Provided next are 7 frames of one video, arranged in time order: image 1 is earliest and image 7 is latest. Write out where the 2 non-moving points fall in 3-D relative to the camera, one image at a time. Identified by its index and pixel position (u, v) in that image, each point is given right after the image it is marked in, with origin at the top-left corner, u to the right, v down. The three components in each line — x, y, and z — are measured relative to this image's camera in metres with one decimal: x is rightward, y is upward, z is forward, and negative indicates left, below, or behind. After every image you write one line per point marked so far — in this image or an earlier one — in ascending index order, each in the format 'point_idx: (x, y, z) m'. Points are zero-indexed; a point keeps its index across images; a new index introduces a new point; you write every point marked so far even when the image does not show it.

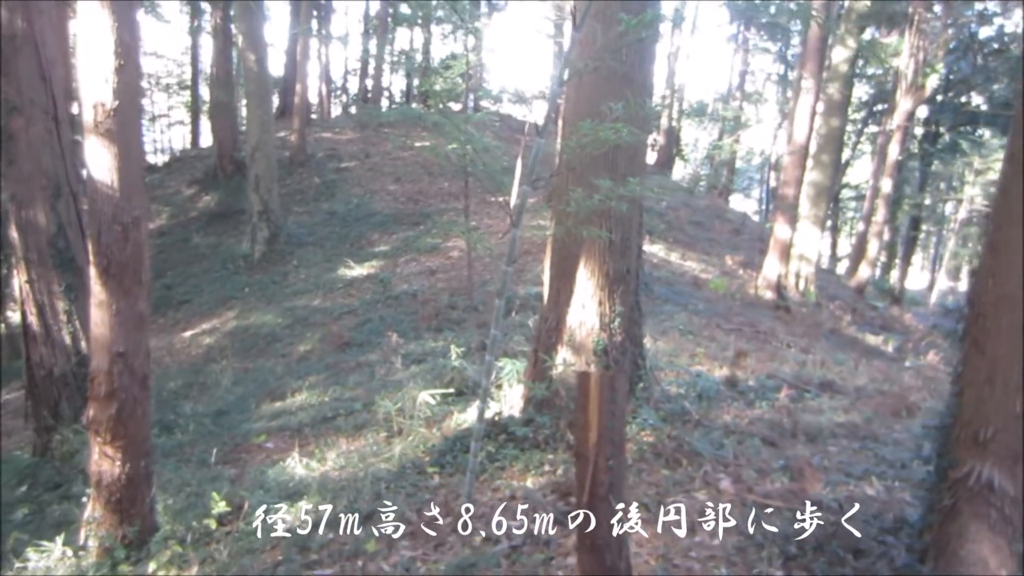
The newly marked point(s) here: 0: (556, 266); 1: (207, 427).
0: (+0.3, +0.2, +6.7) m
1: (-3.3, -1.5, +9.4) m
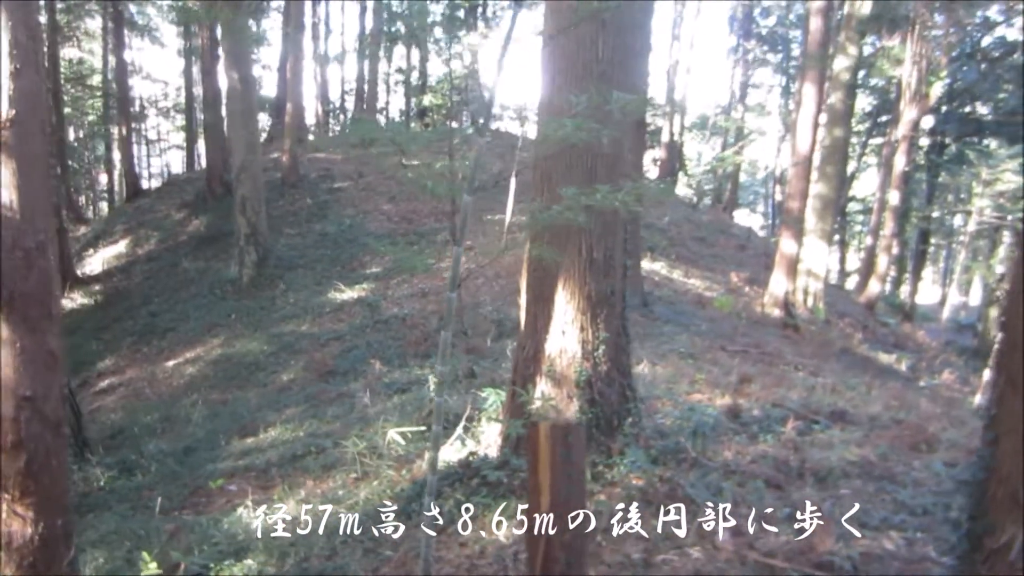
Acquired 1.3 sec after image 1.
0: (+0.1, 0.0, +6.1) m
1: (-3.5, -1.8, +8.7) m
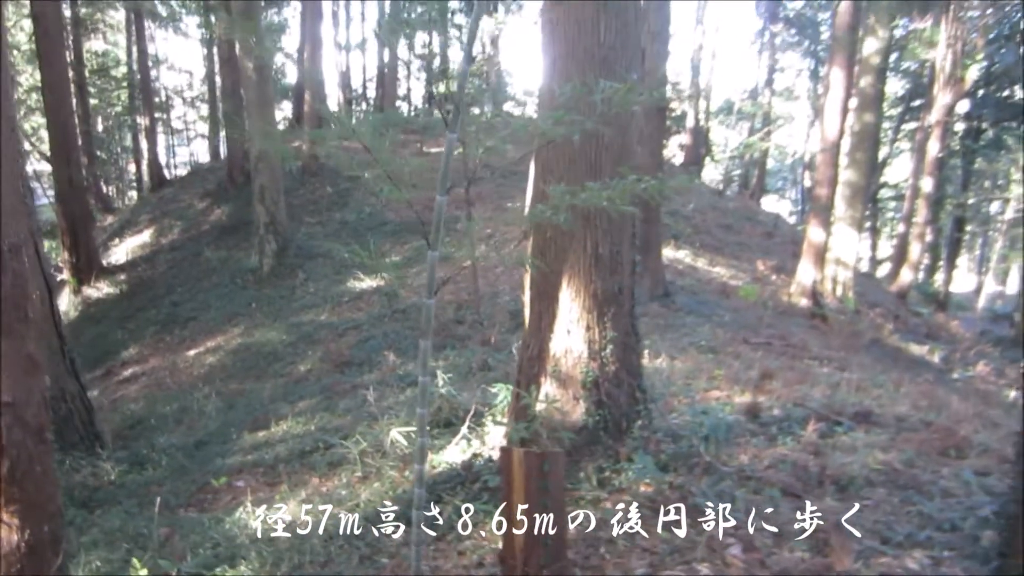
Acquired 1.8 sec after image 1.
0: (+0.2, 0.0, +5.9) m
1: (-3.4, -1.7, +8.6) m
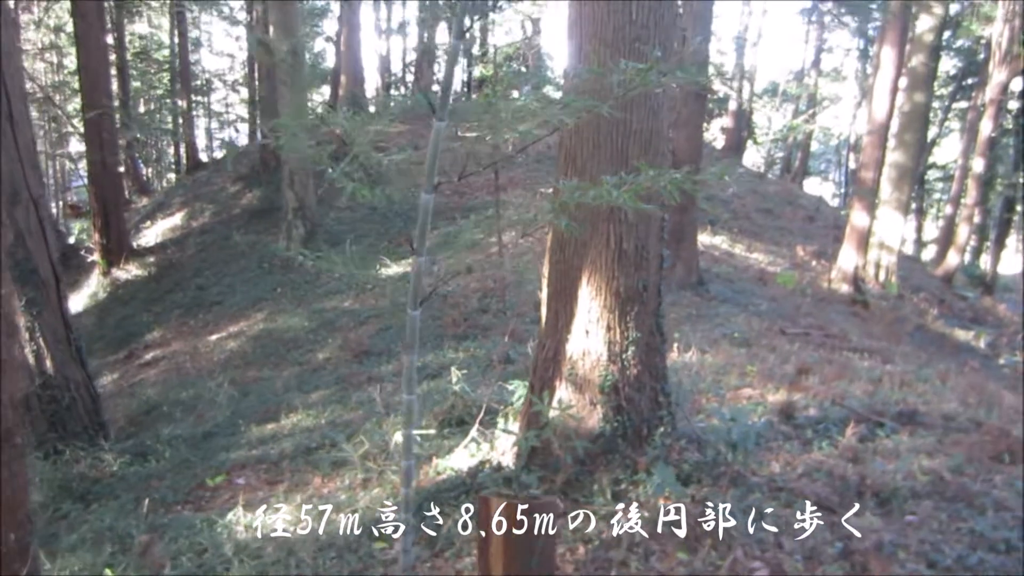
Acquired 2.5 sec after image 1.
0: (+0.2, 0.0, +5.4) m
1: (-3.2, -1.6, +8.3) m
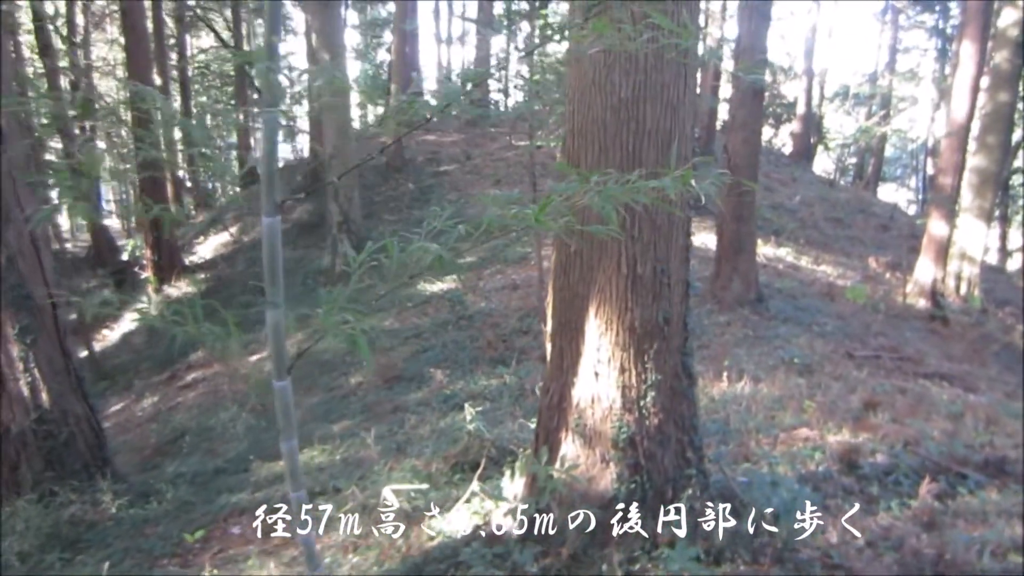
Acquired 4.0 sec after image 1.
0: (+0.2, -0.1, +4.6) m
1: (-2.9, -1.9, +7.8) m
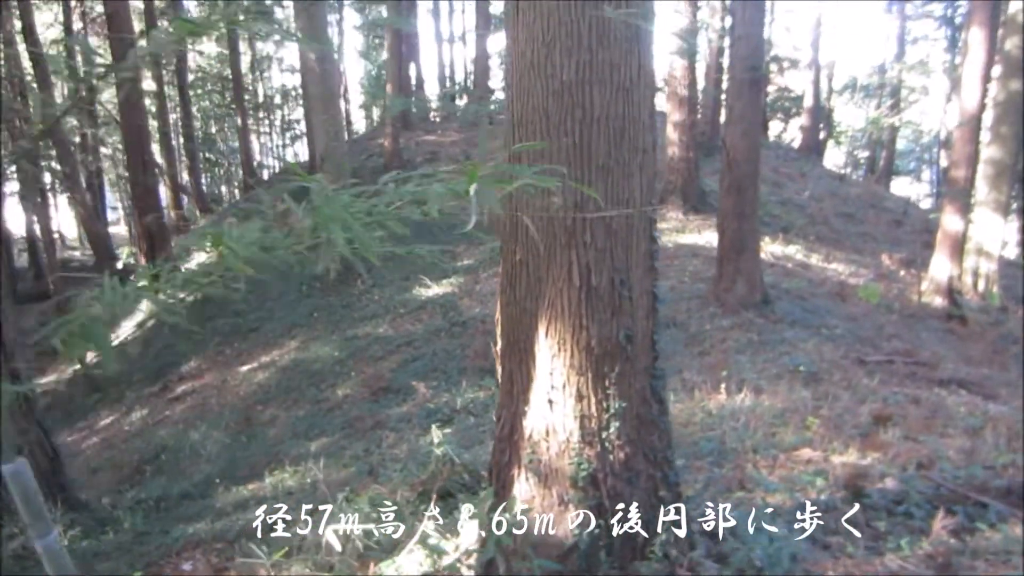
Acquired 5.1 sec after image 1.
0: (0.0, -0.2, +4.0) m
1: (-3.1, -2.0, +7.2) m
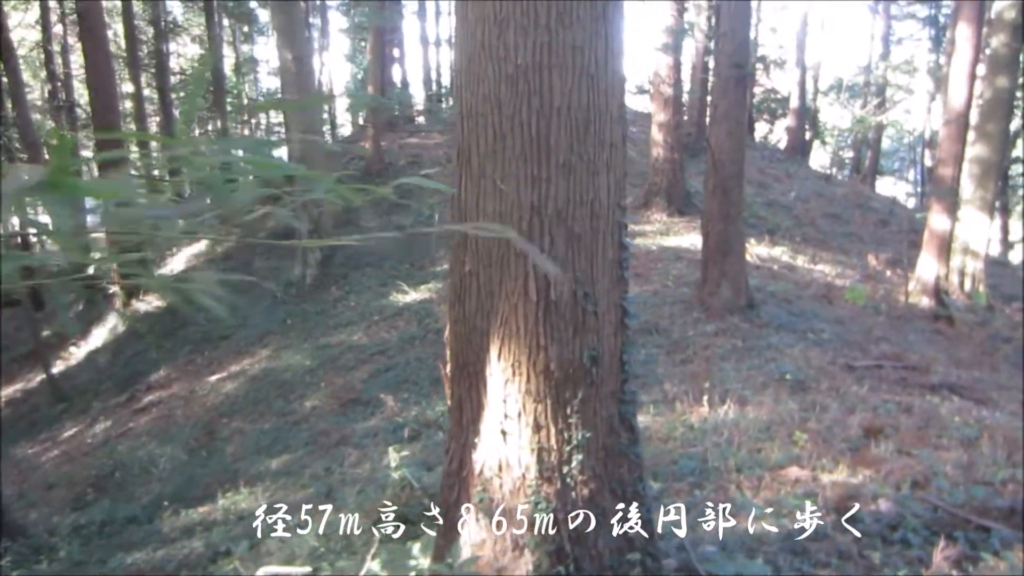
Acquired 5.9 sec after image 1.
0: (-0.2, -0.3, +3.5) m
1: (-3.3, -2.1, +6.7) m
